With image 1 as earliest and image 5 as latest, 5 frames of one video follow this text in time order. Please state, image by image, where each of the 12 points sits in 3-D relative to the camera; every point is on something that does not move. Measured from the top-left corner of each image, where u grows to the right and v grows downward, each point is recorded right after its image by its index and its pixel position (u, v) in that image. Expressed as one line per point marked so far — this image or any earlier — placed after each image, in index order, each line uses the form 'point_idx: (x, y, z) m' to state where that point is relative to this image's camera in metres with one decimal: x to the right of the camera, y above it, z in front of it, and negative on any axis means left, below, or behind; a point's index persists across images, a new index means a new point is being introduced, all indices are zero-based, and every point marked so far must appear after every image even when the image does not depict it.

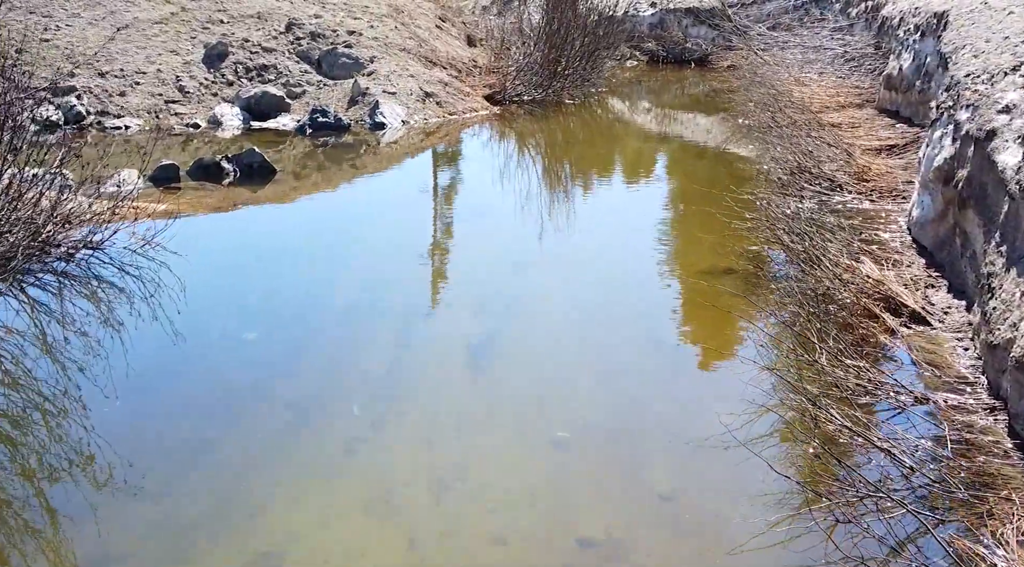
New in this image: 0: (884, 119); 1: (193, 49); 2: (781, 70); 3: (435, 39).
0: (+4.7, +2.1, +11.9) m
1: (-4.6, +3.4, +13.7) m
2: (+4.2, +3.3, +14.6) m
3: (-1.4, +4.3, +16.5) m
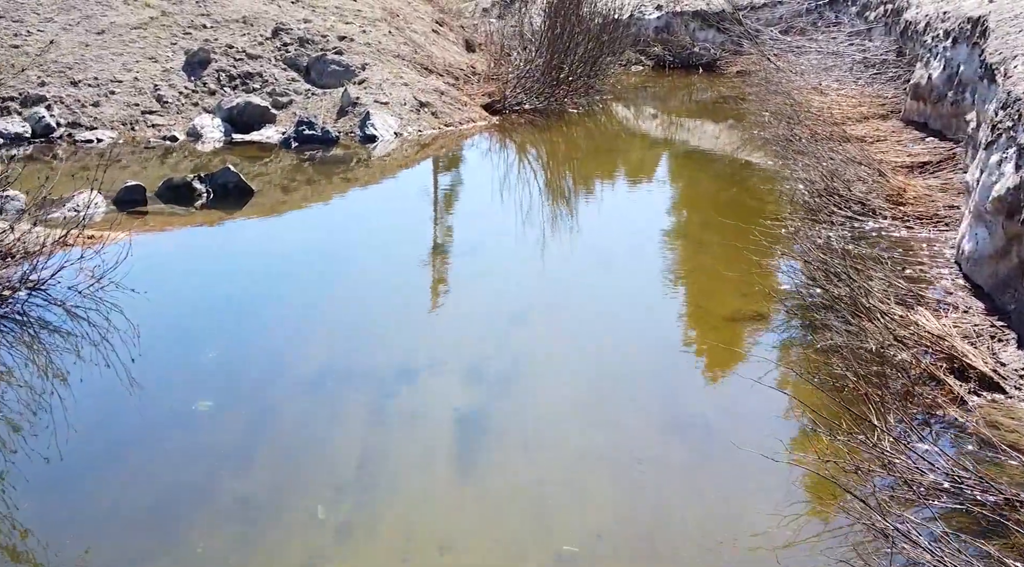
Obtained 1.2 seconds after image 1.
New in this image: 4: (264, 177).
0: (+4.7, +1.8, +11.1) m
1: (-4.6, +3.1, +12.9) m
2: (+4.2, +3.0, +13.8) m
3: (-1.4, +4.0, +15.7) m
4: (-2.9, +1.2, +11.0) m
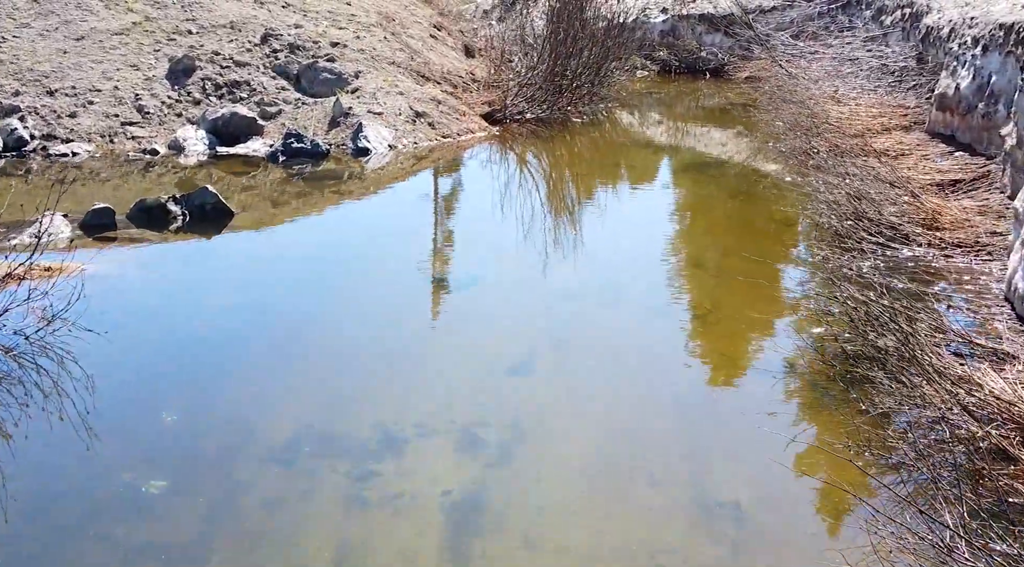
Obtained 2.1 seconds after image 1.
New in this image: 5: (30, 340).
0: (+4.7, +1.5, +10.4) m
1: (-4.6, +2.9, +12.2) m
2: (+4.2, +2.8, +13.1) m
3: (-1.3, +3.7, +15.0) m
4: (-2.9, +1.0, +10.3) m
5: (-2.9, -0.3, +5.8) m
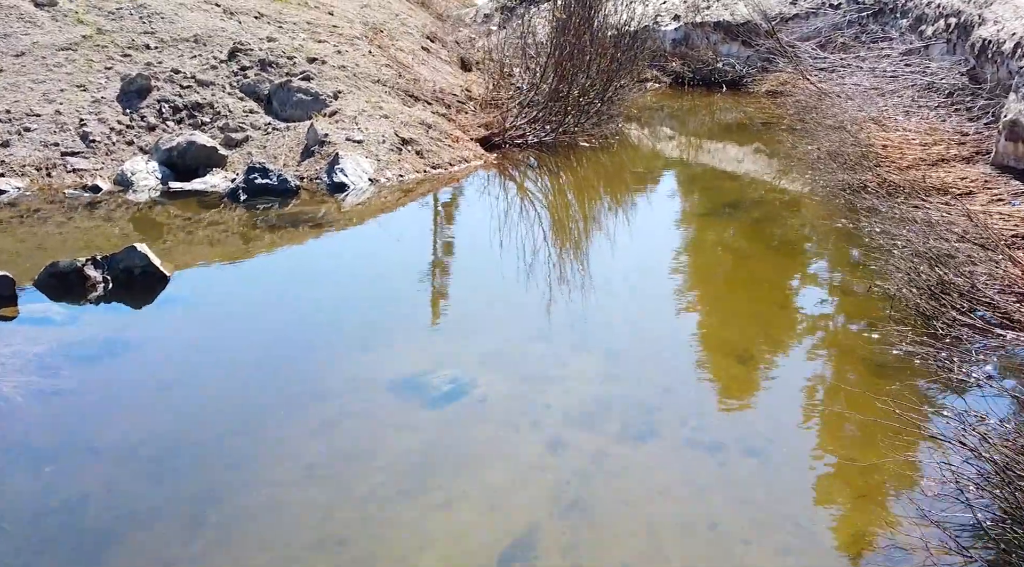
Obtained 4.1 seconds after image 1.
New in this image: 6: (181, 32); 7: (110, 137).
0: (+4.7, +1.0, +8.9) m
1: (-4.6, +2.3, +10.7) m
2: (+4.2, +2.2, +11.6) m
3: (-1.3, +3.1, +13.5) m
4: (-2.9, +0.4, +8.8) m
5: (-3.0, -0.9, +4.3) m
6: (-4.1, +3.1, +11.6) m
7: (-4.3, +1.6, +10.2) m
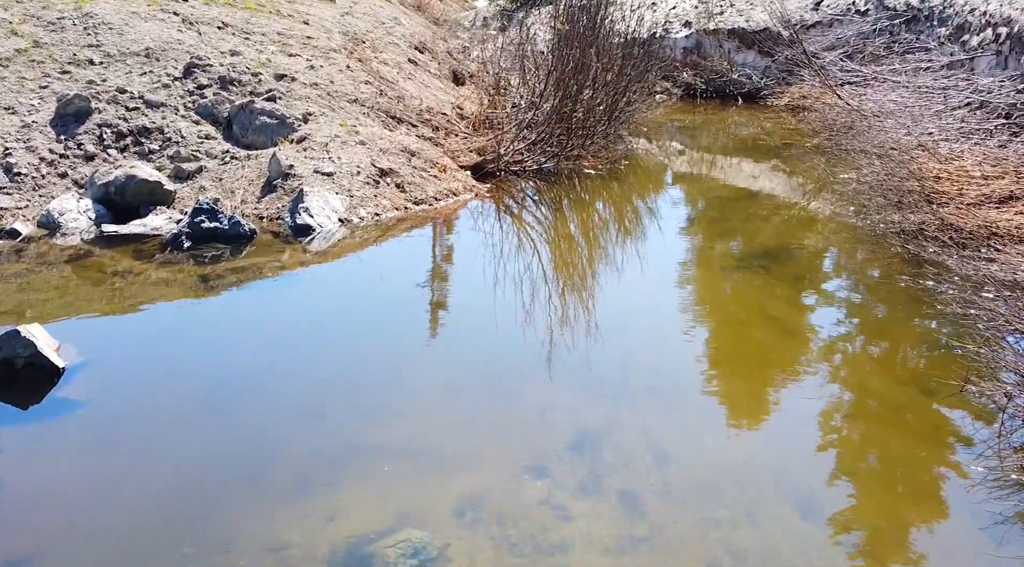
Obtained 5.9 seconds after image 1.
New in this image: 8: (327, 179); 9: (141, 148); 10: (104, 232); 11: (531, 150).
0: (+4.6, +0.5, +7.4) m
1: (-4.7, +1.8, +9.3) m
2: (+4.1, +1.7, +10.2) m
3: (-1.4, +2.6, +12.1) m
4: (-2.9, -0.1, +7.4) m
5: (-3.0, -1.4, +2.8) m
6: (-4.1, +2.6, +10.2) m
7: (-4.4, +1.1, +8.8) m
8: (-1.8, +1.0, +9.2) m
9: (-3.6, +1.3, +9.2) m
10: (-3.6, +0.5, +8.3) m
11: (+0.2, +1.6, +11.2) m
